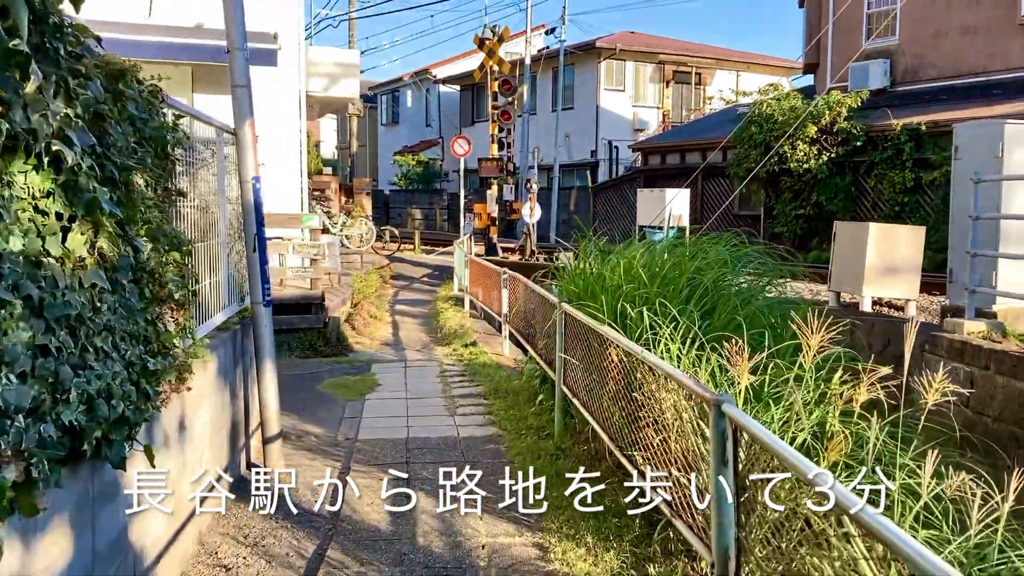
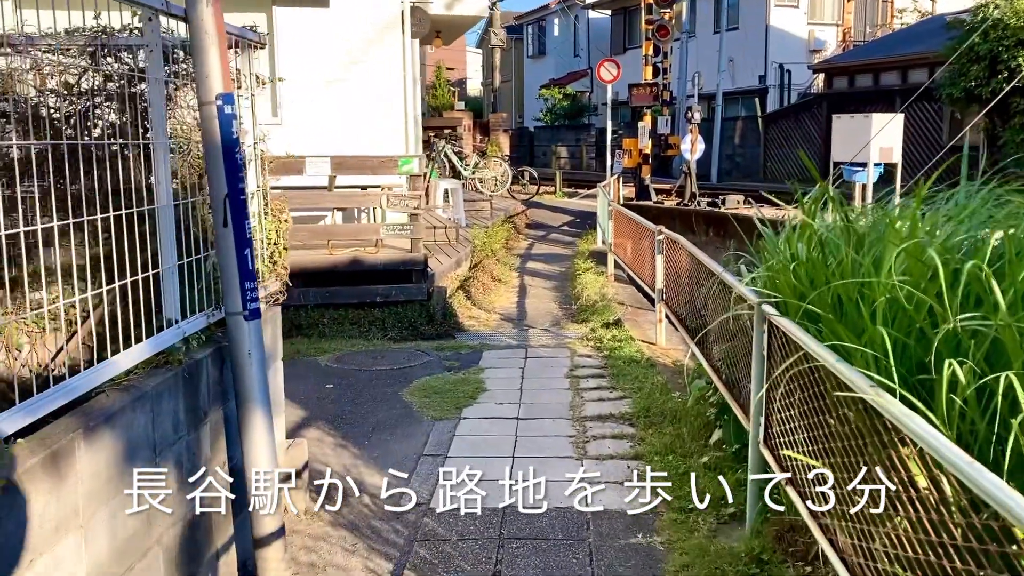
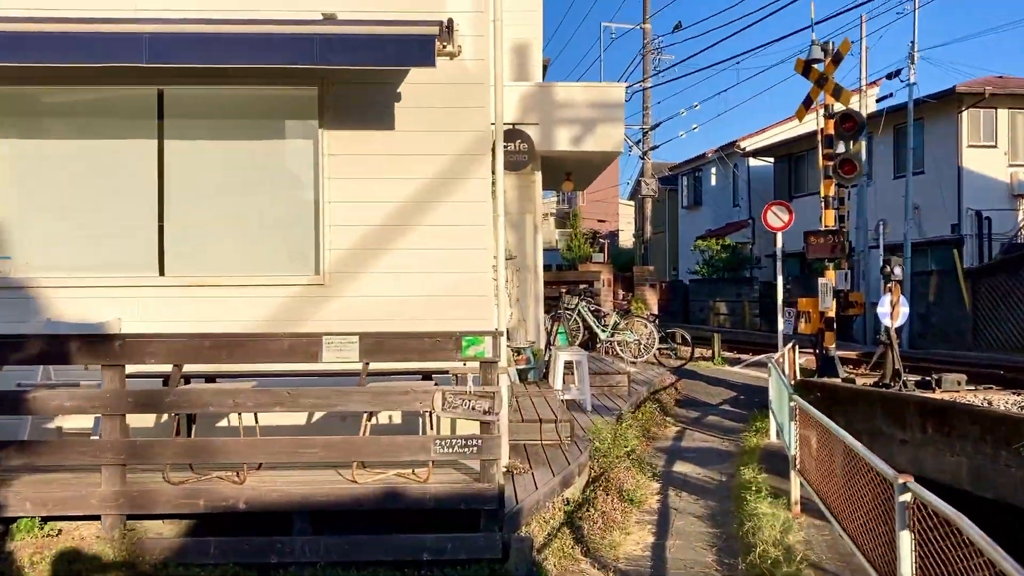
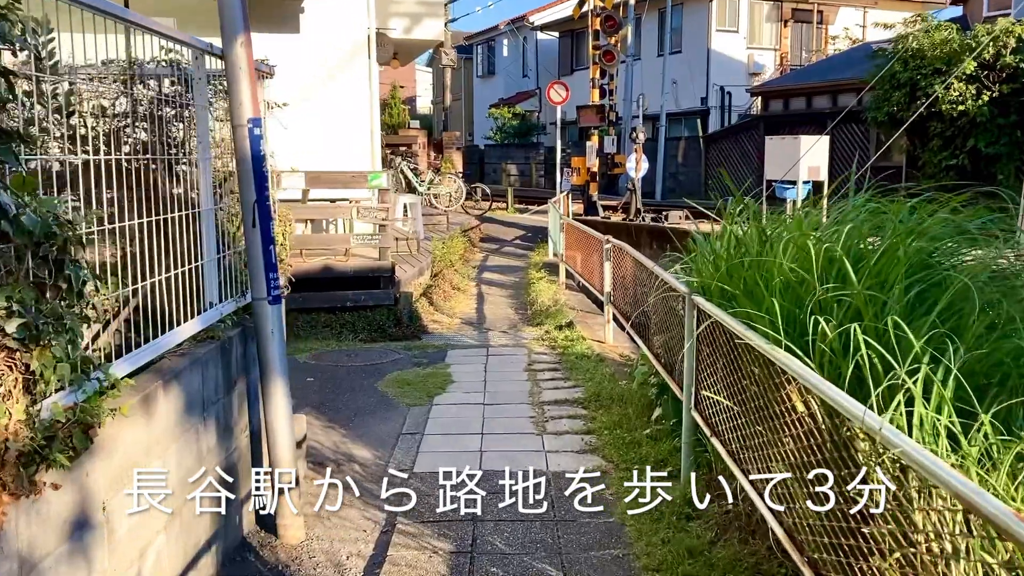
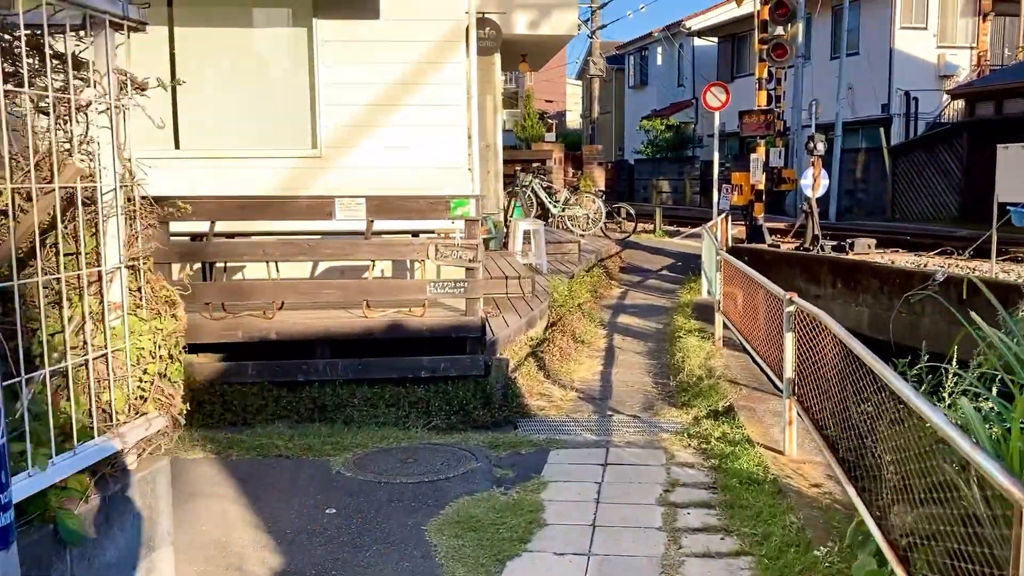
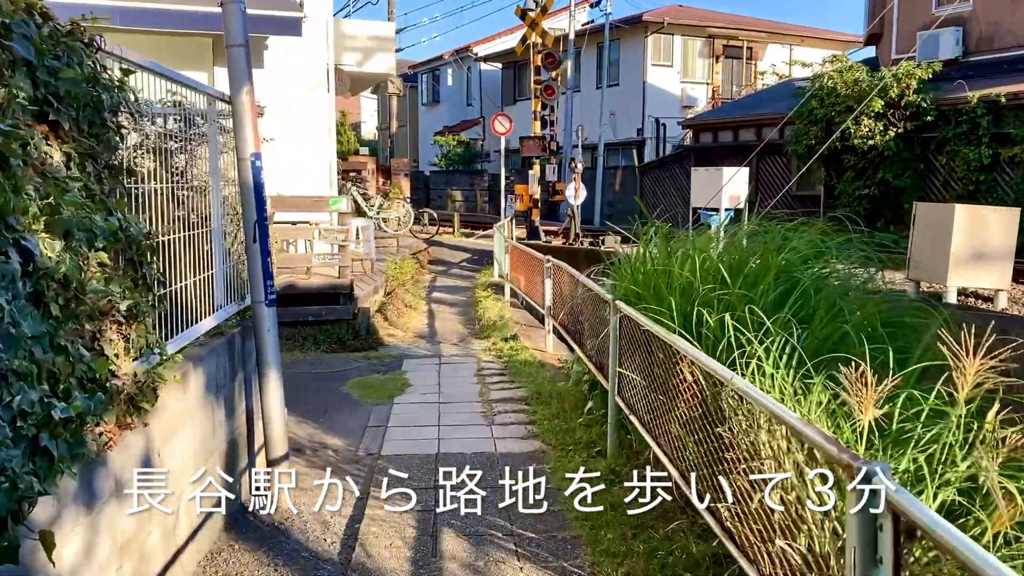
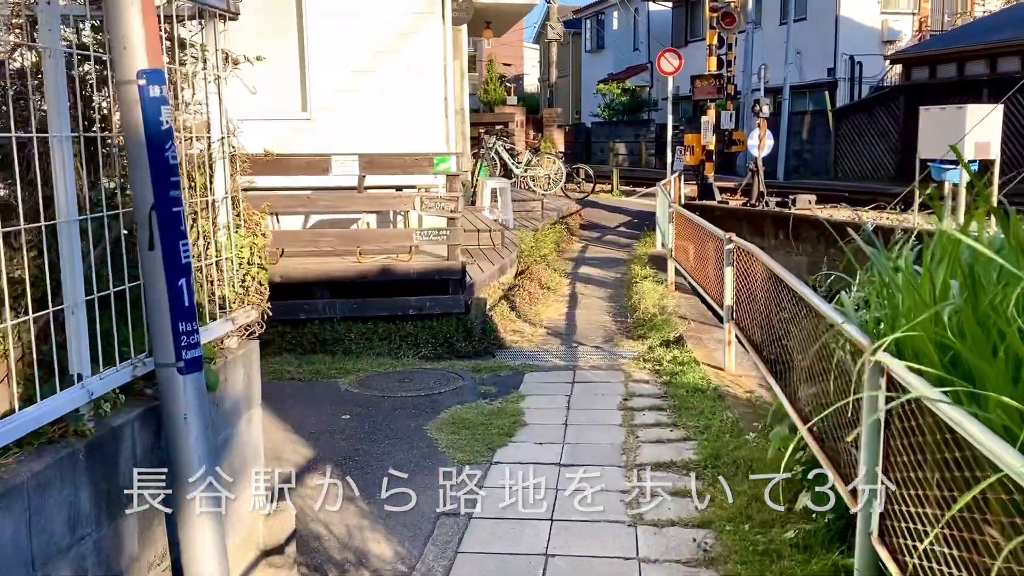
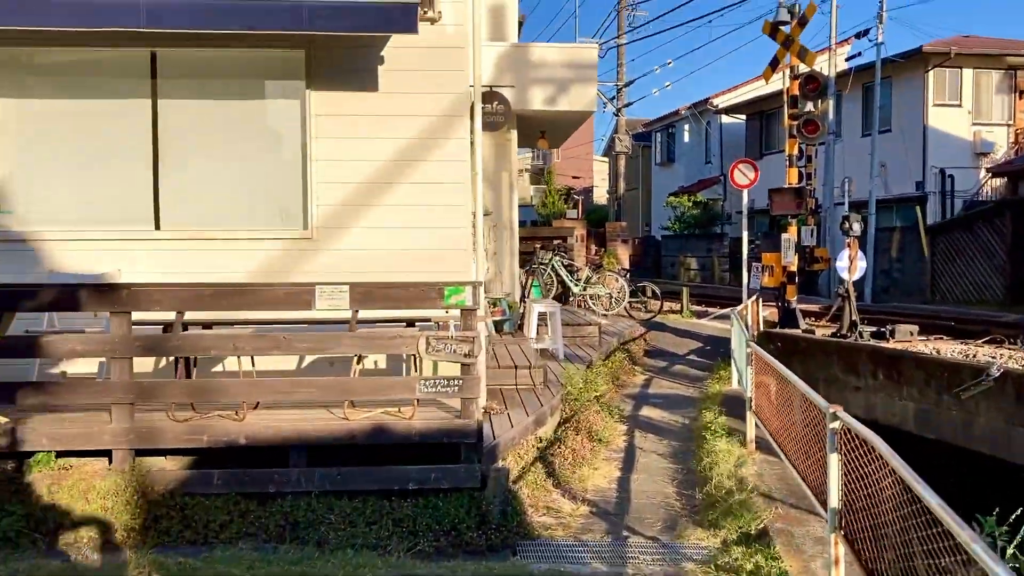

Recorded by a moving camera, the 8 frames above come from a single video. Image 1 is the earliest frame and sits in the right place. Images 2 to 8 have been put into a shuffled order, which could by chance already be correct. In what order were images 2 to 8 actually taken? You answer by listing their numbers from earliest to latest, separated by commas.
6, 4, 2, 7, 5, 8, 3
